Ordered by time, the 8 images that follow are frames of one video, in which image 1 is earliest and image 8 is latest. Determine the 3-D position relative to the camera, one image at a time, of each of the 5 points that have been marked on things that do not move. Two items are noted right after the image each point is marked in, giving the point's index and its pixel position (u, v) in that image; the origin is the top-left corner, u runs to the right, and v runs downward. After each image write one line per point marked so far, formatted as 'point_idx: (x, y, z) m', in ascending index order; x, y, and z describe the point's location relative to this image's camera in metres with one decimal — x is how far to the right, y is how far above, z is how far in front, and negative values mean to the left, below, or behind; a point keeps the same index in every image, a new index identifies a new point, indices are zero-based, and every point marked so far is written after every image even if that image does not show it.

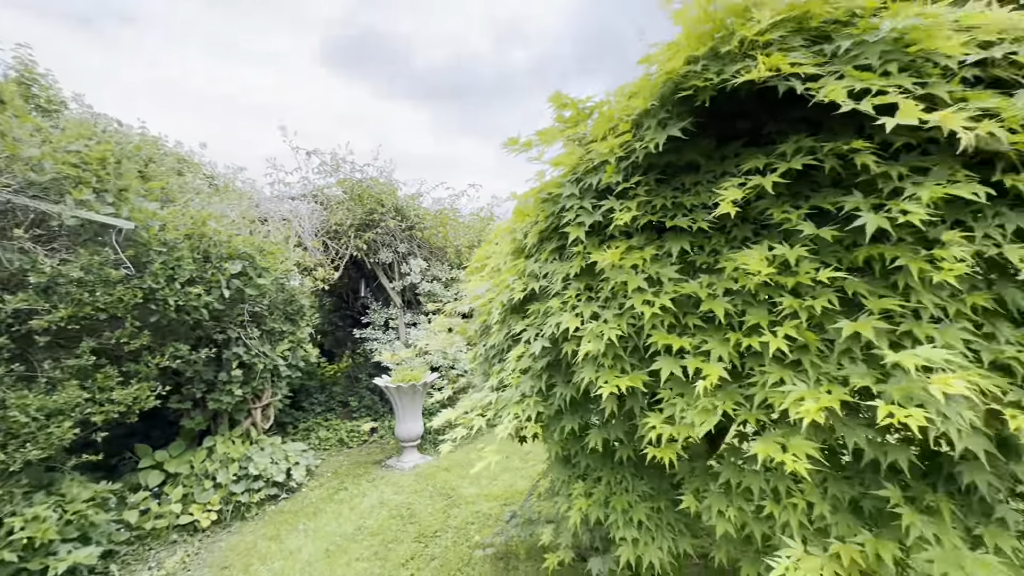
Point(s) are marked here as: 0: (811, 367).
0: (+0.5, -0.1, +0.8) m
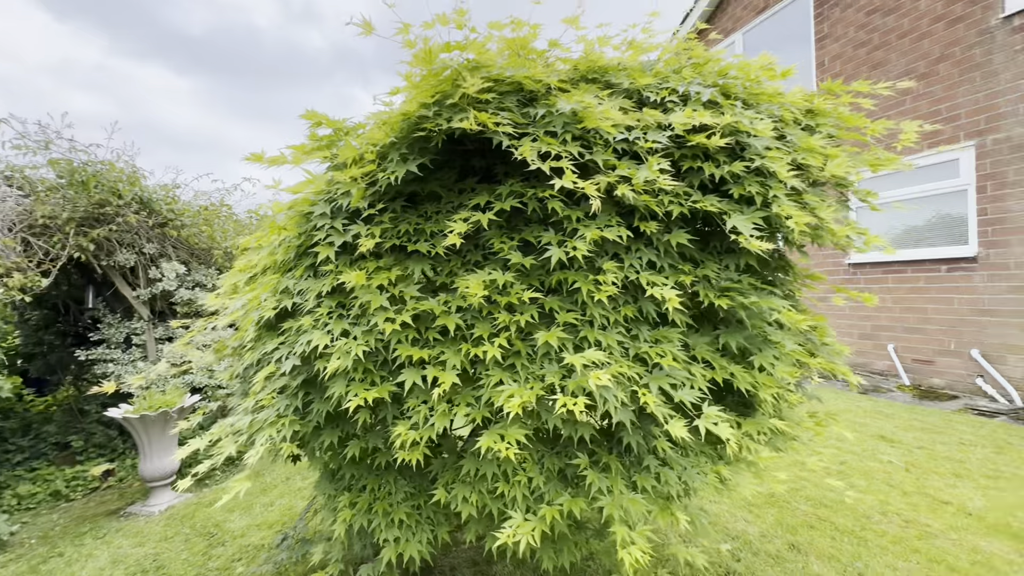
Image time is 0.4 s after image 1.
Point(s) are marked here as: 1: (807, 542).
0: (0.0, -0.2, +1.0) m
1: (+1.4, -1.2, +2.2) m
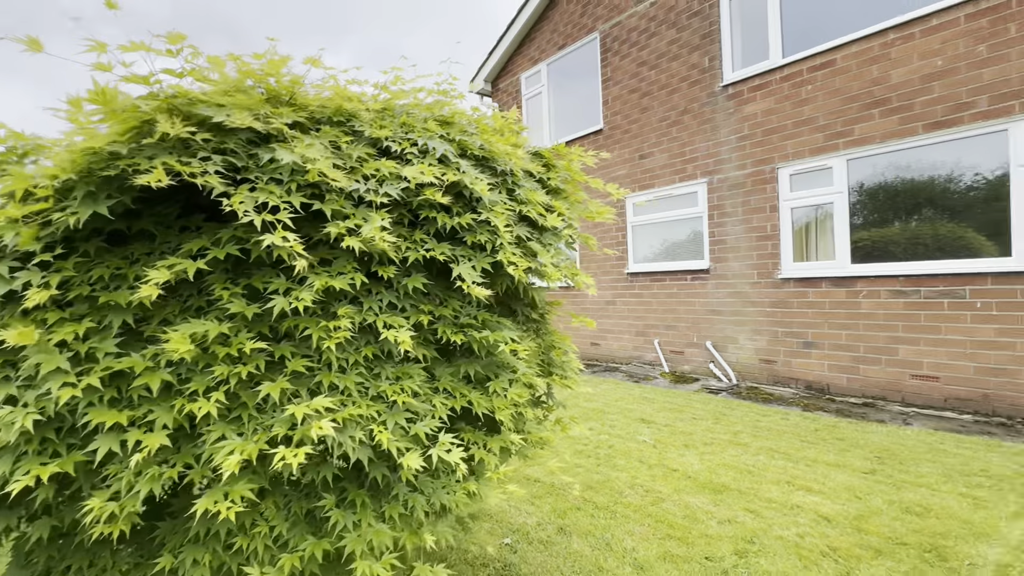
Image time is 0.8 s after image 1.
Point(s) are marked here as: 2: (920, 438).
0: (-0.6, -0.3, +1.0) m
1: (+0.3, -1.3, +2.6) m
2: (+3.3, -1.2, +3.8) m
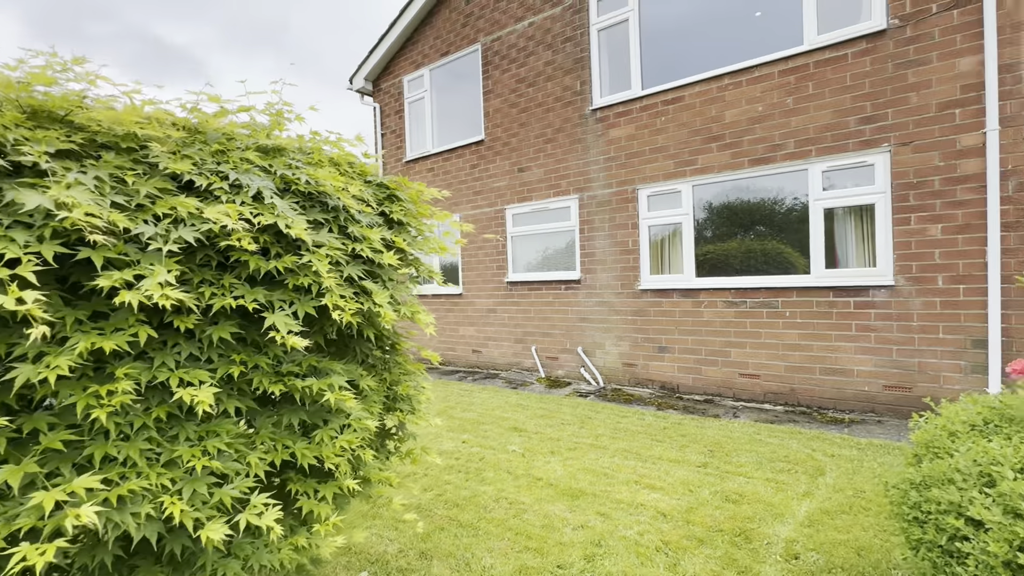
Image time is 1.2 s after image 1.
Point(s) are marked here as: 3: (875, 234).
0: (-0.9, -0.4, +0.8) m
1: (-0.4, -1.4, +2.6) m
2: (+2.2, -1.4, +4.5) m
3: (+3.7, +0.5, +4.8) m
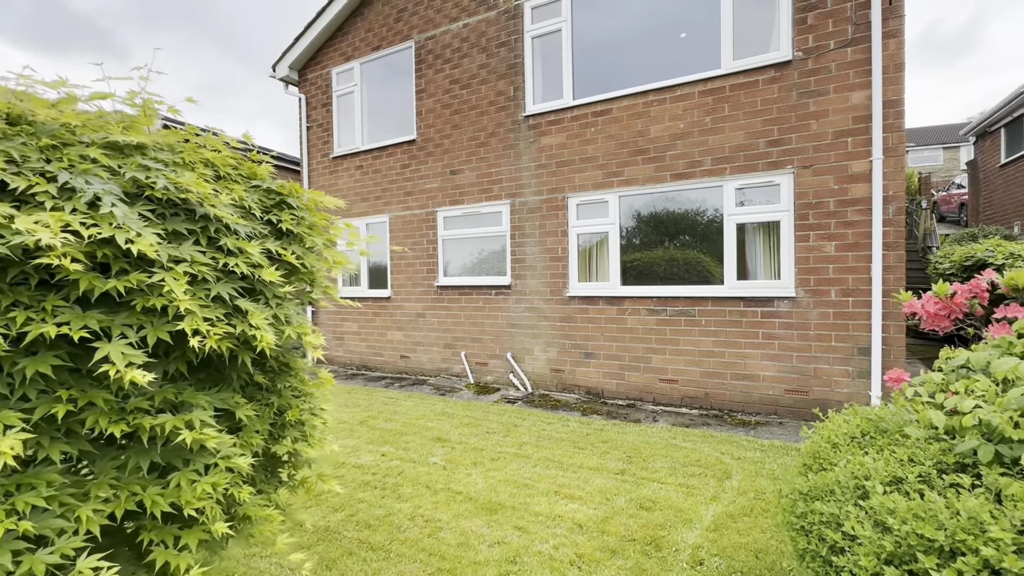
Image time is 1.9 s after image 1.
0: (-1.1, -0.4, +0.6) m
1: (-0.9, -1.5, +2.4) m
2: (+1.5, -1.4, +4.6) m
3: (+2.9, +0.4, +5.1) m
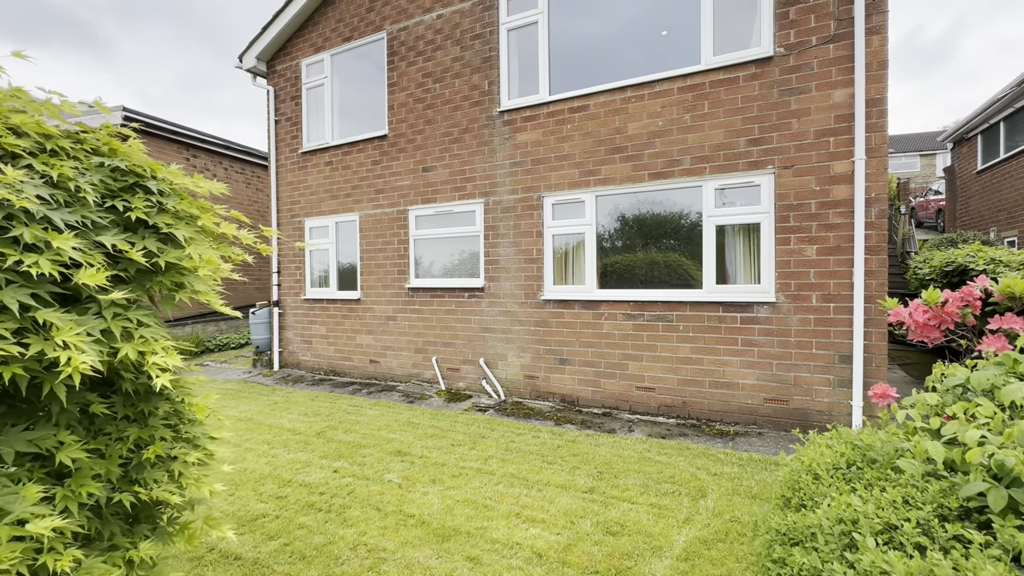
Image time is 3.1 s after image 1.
0: (-1.3, -0.4, +0.3) m
1: (-1.1, -1.5, +2.1) m
2: (+1.2, -1.5, +4.4) m
3: (+2.6, +0.4, +4.9) m
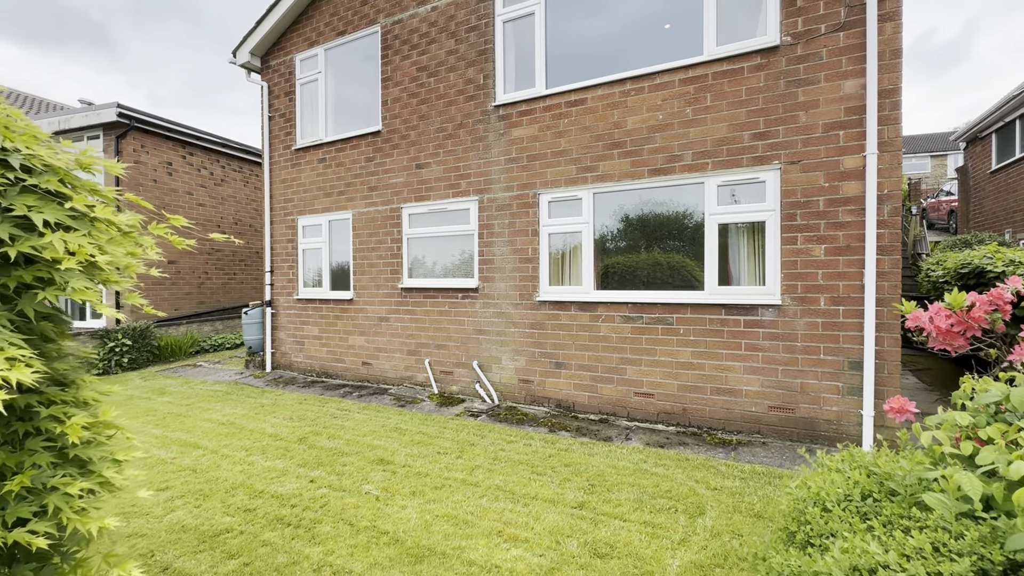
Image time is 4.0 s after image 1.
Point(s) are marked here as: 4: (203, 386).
0: (-1.5, -0.4, +0.1) m
1: (-1.3, -1.5, +1.9) m
2: (+1.1, -1.5, +4.1) m
3: (+2.5, +0.3, +4.7) m
4: (-4.7, -1.5, +7.2) m
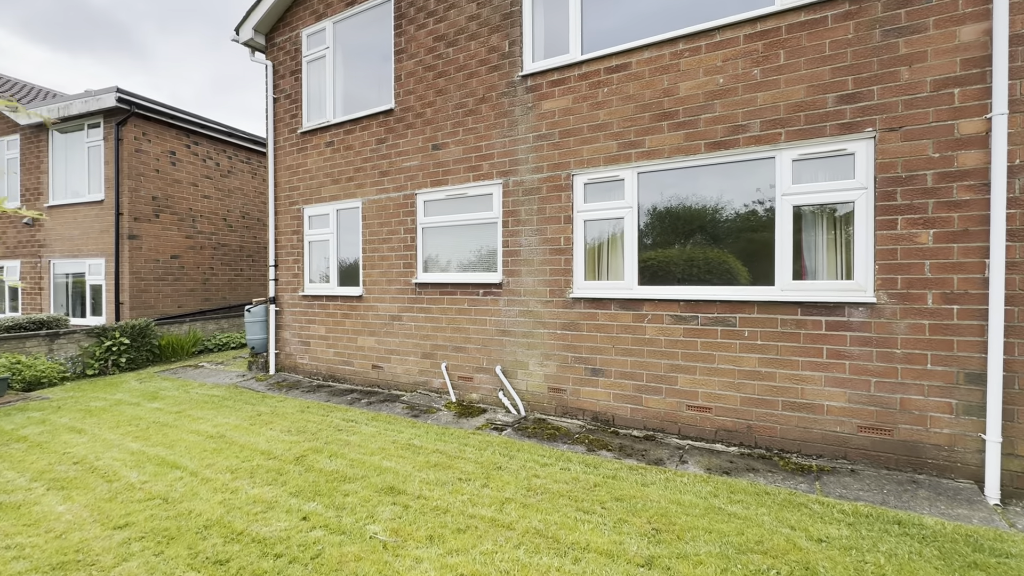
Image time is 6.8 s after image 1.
0: (-1.3, -0.4, -0.6) m
1: (-1.1, -1.4, +1.2) m
2: (+1.3, -1.4, +3.4) m
3: (+2.8, +0.4, +3.9) m
4: (-4.4, -1.4, +6.6) m
